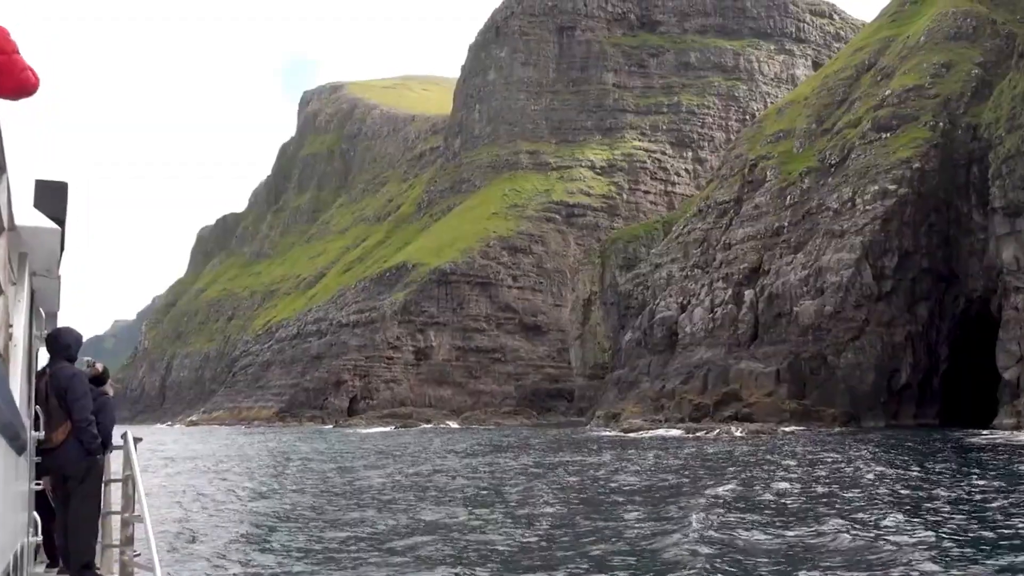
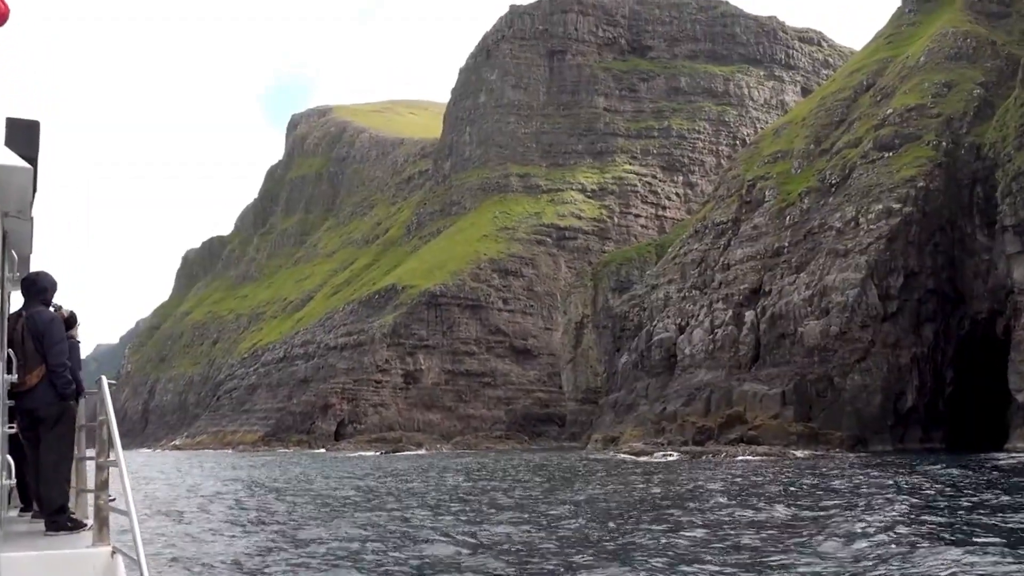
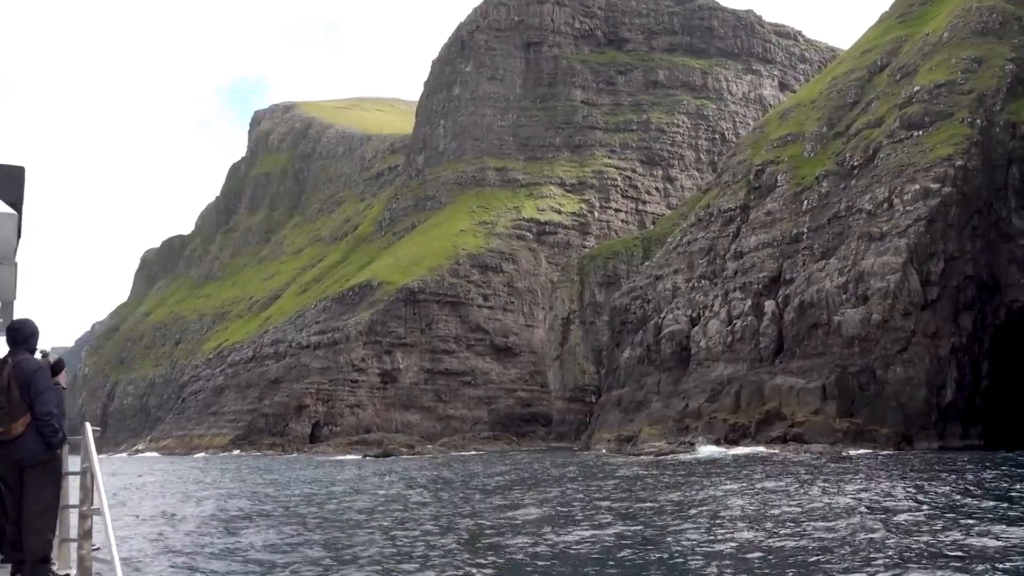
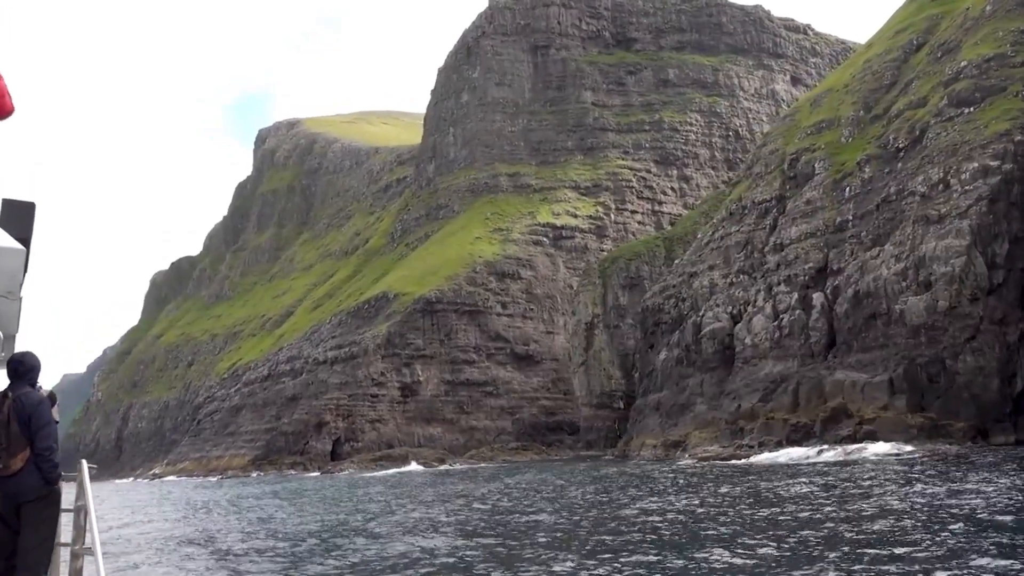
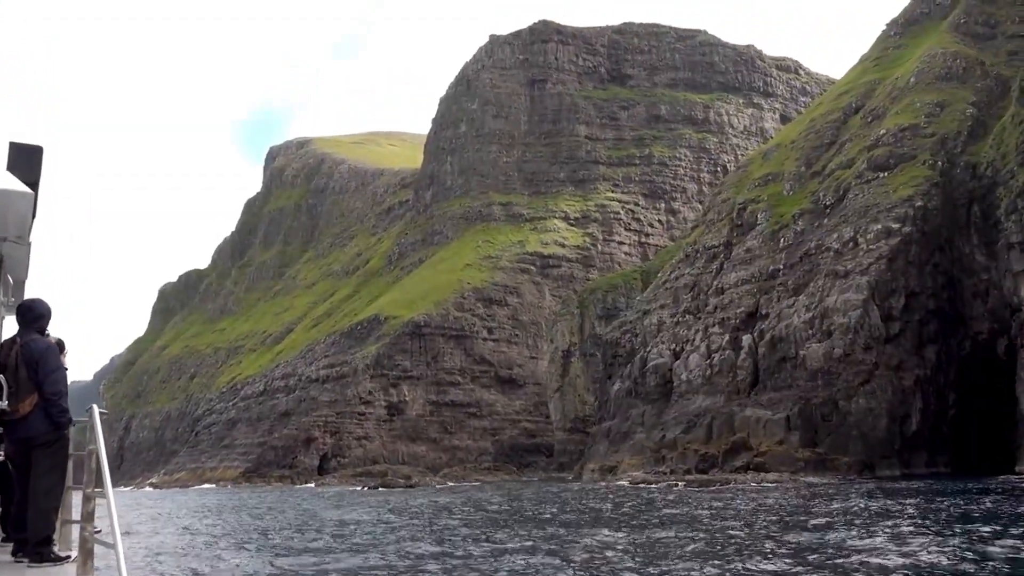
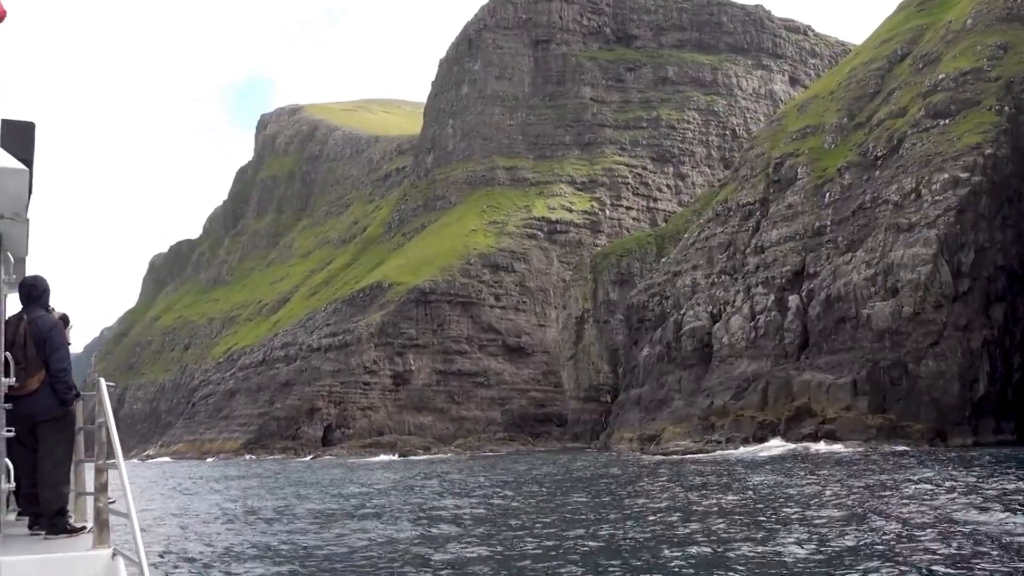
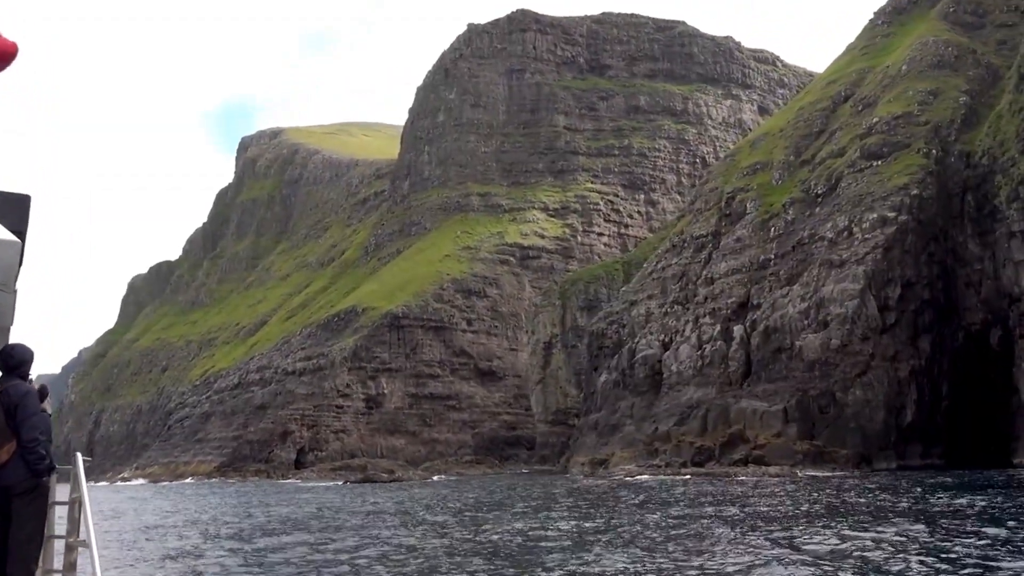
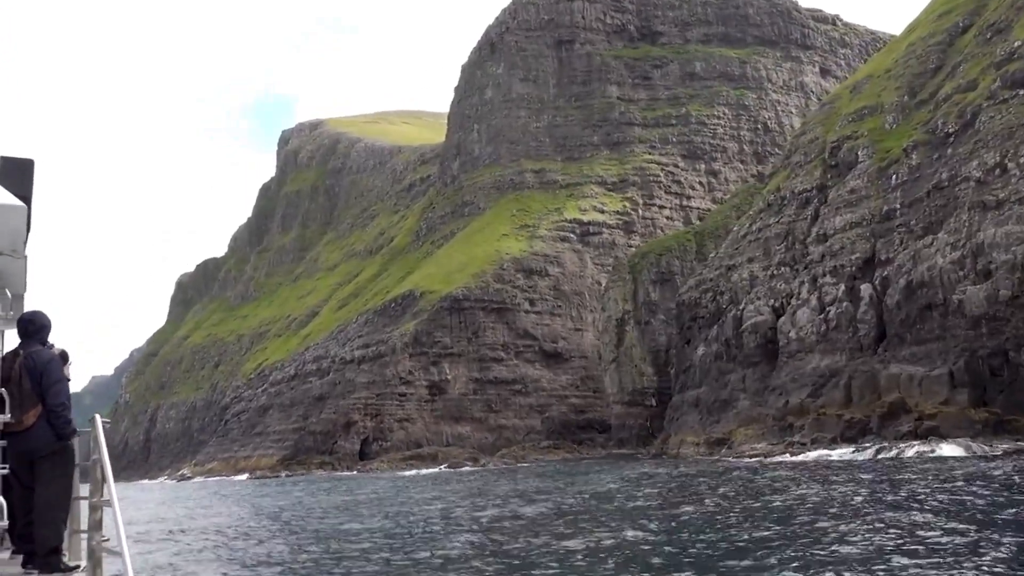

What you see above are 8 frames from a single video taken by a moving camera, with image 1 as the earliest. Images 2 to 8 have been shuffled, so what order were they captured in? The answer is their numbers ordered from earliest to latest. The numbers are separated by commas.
2, 5, 7, 3, 6, 4, 8
